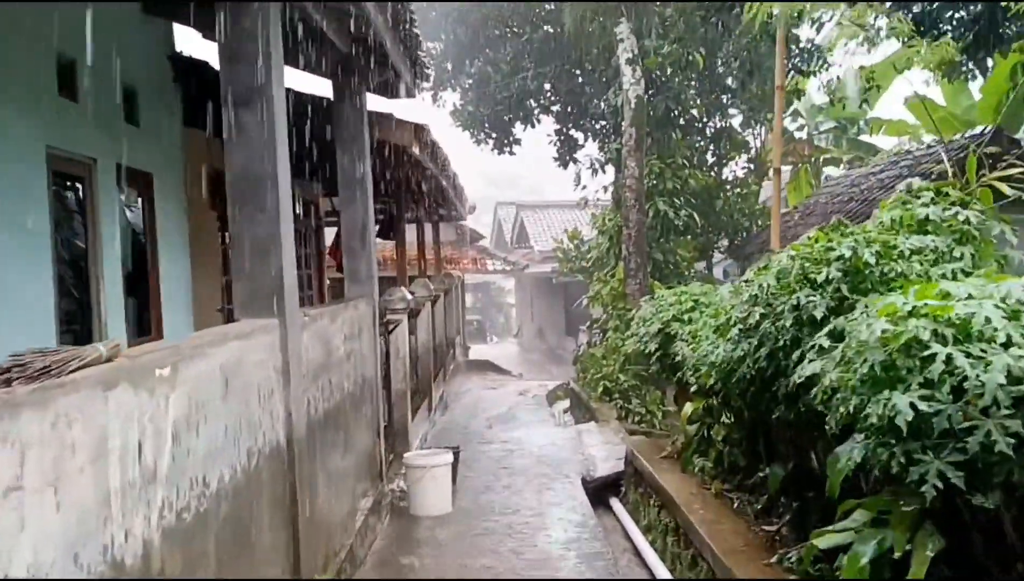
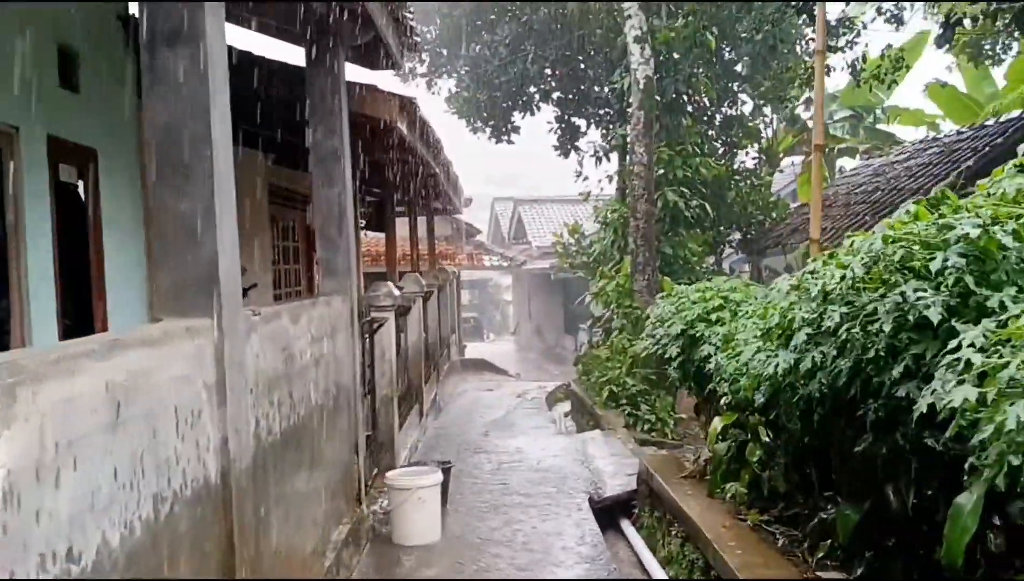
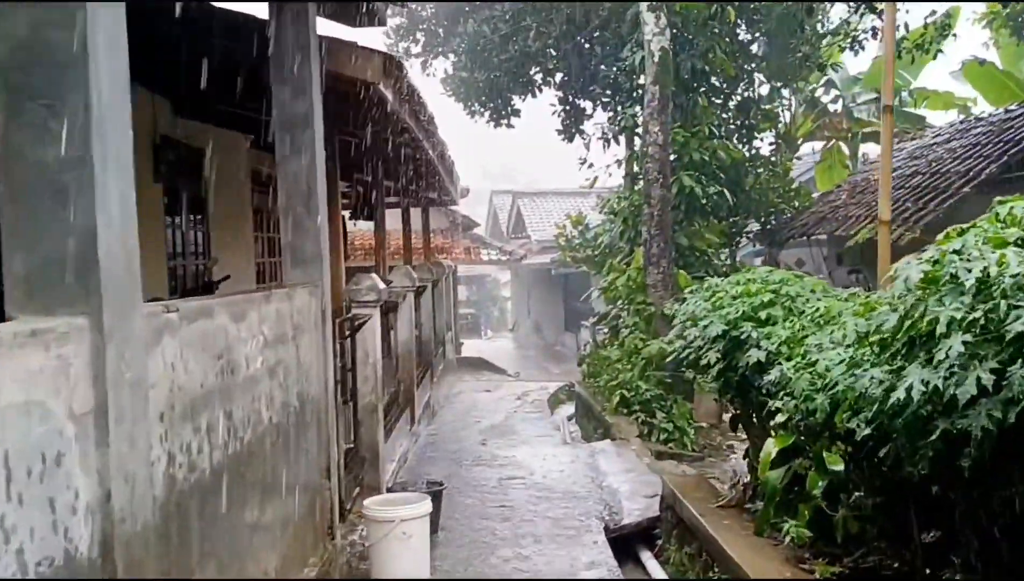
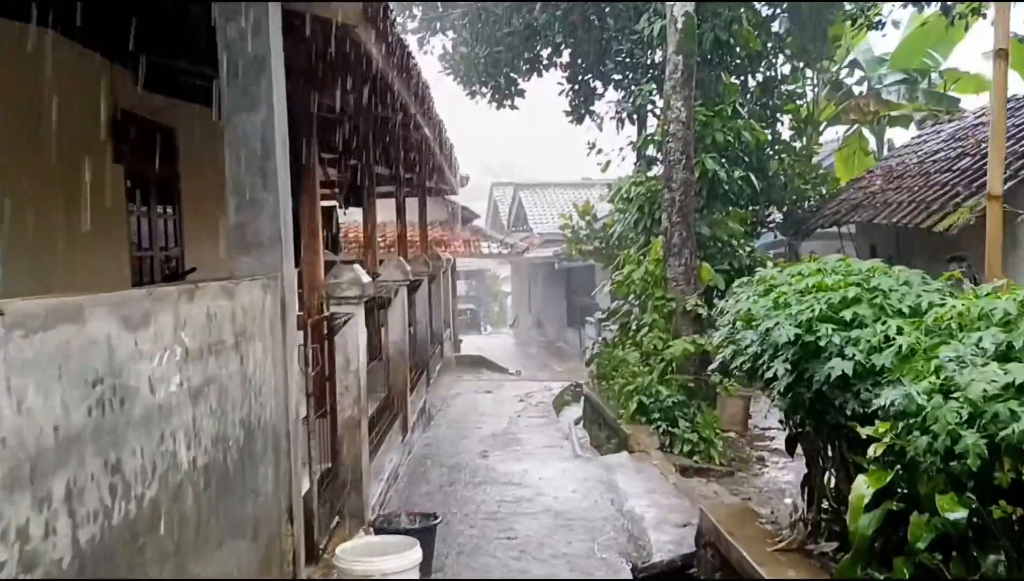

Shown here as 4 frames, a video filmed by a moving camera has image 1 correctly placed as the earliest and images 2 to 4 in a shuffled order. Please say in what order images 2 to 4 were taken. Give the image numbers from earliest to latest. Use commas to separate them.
2, 3, 4
